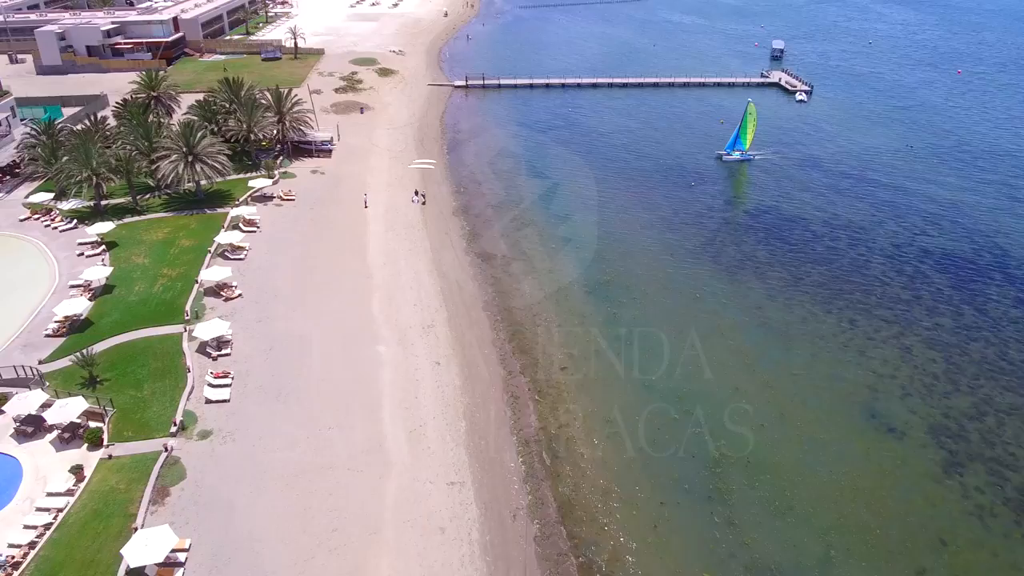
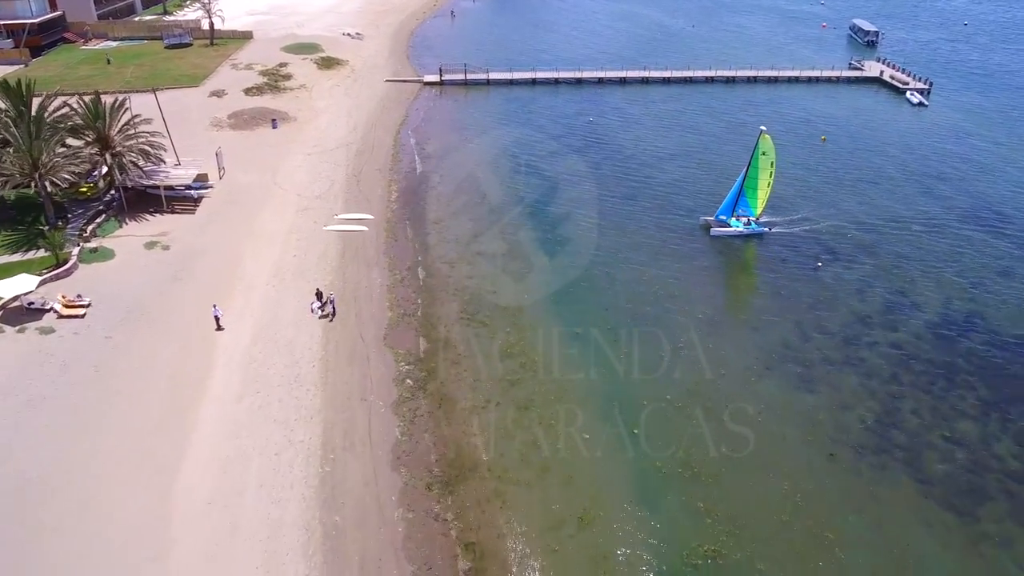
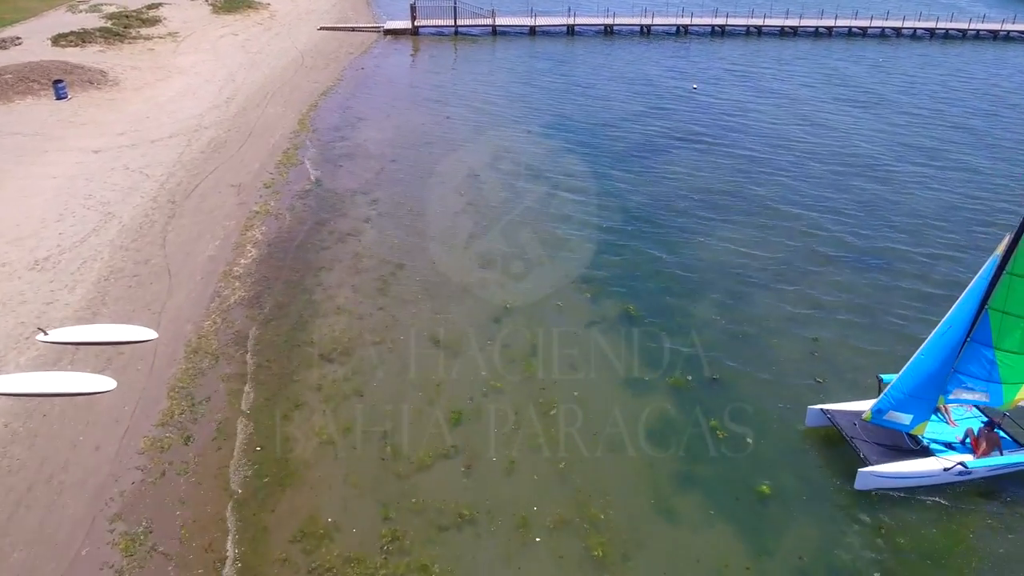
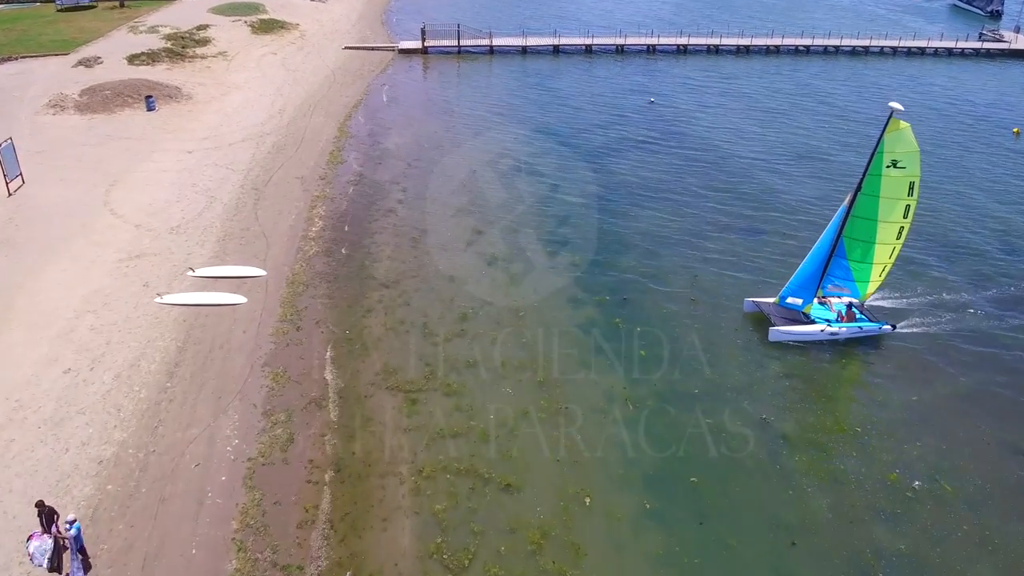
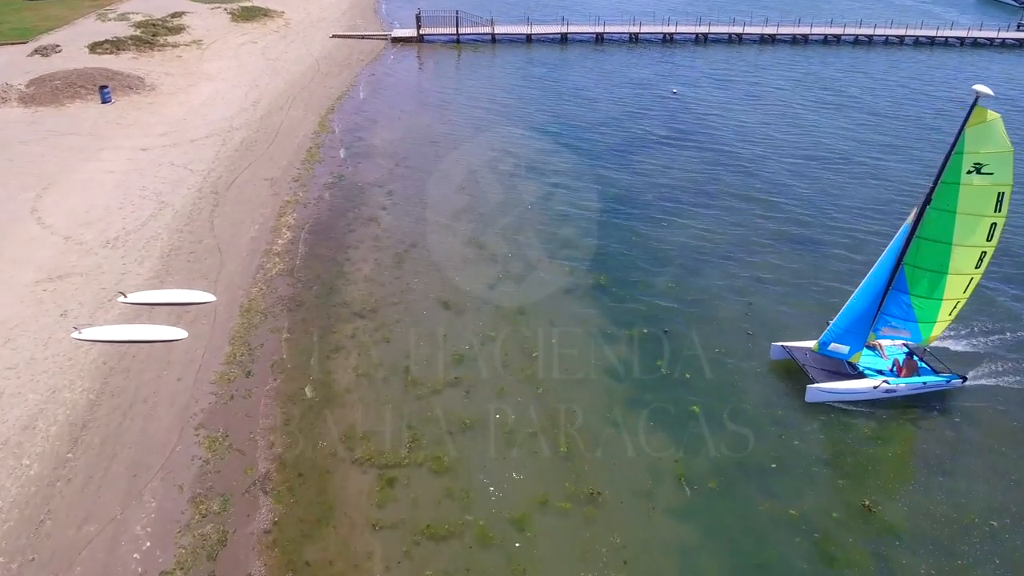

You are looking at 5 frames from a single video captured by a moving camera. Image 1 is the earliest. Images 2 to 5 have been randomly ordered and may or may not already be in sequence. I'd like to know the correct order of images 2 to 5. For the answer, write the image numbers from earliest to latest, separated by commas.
2, 4, 5, 3
